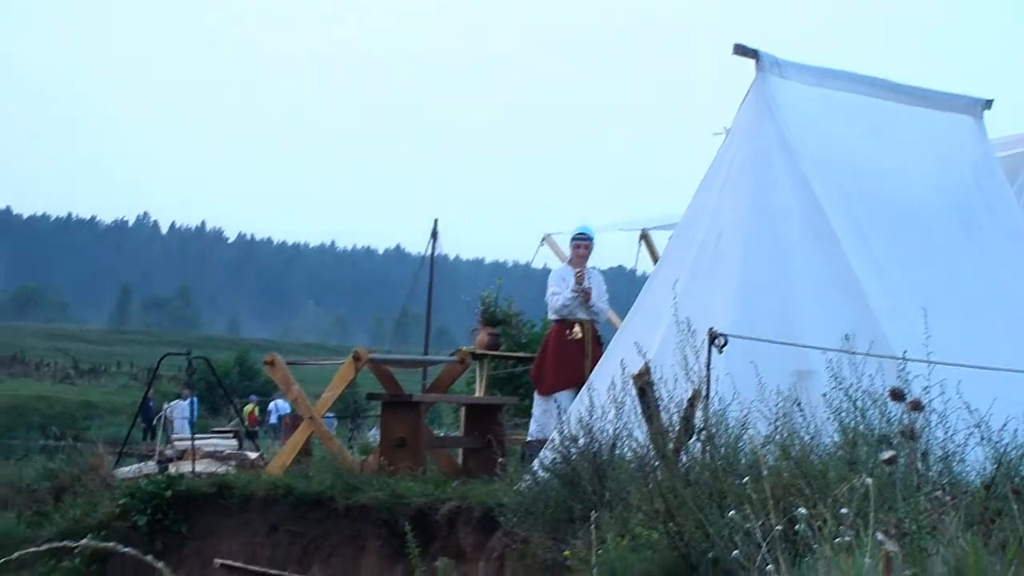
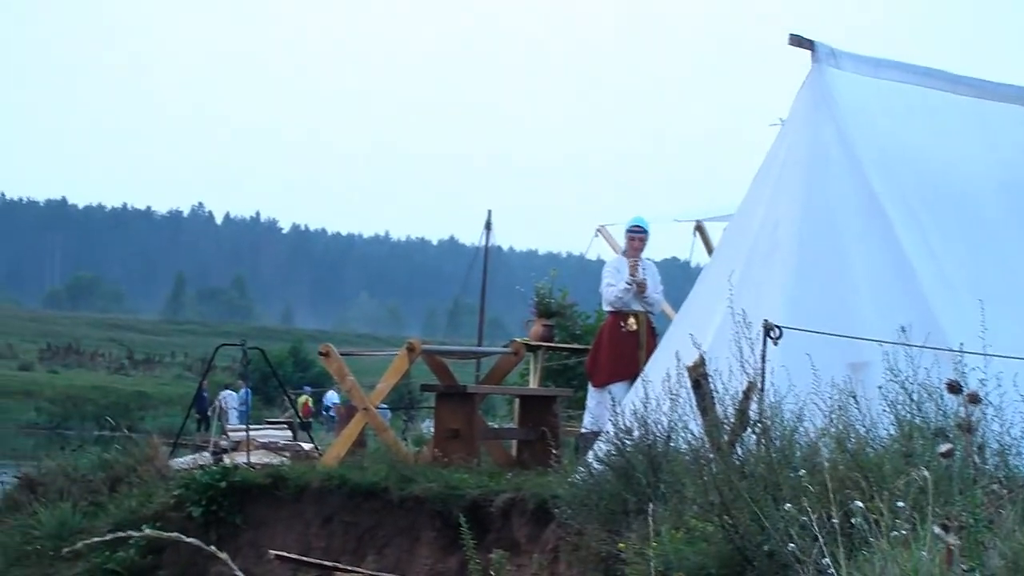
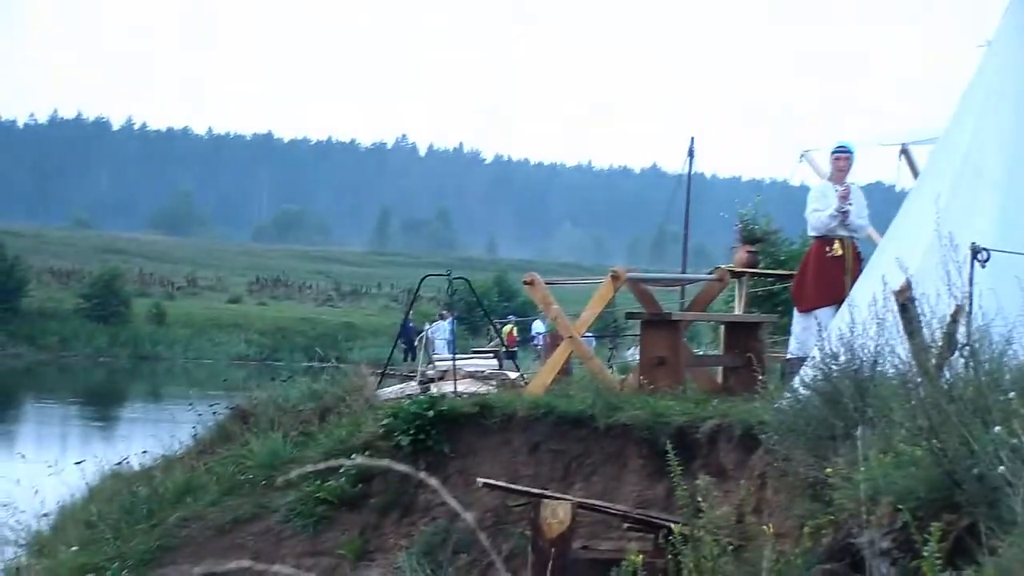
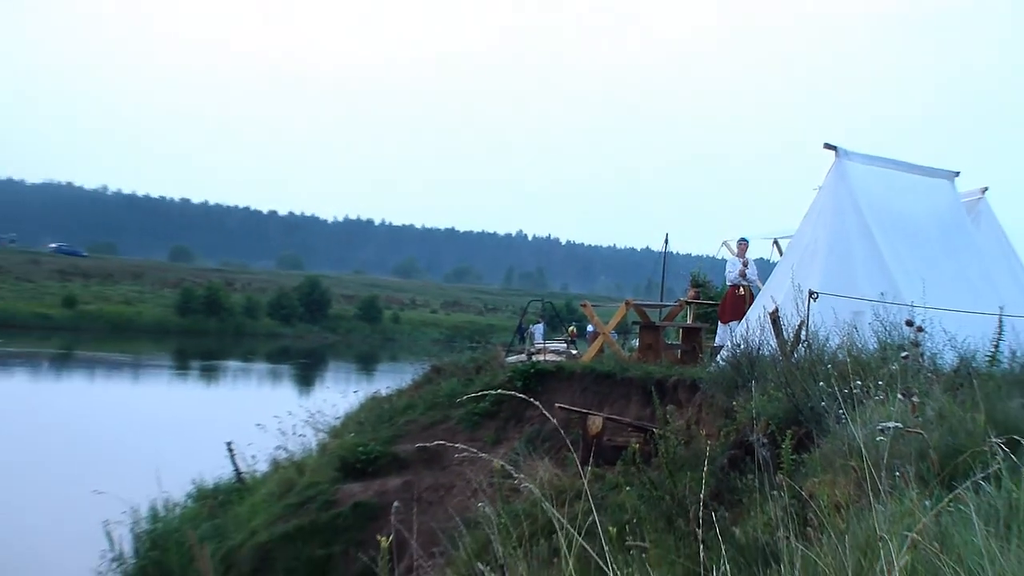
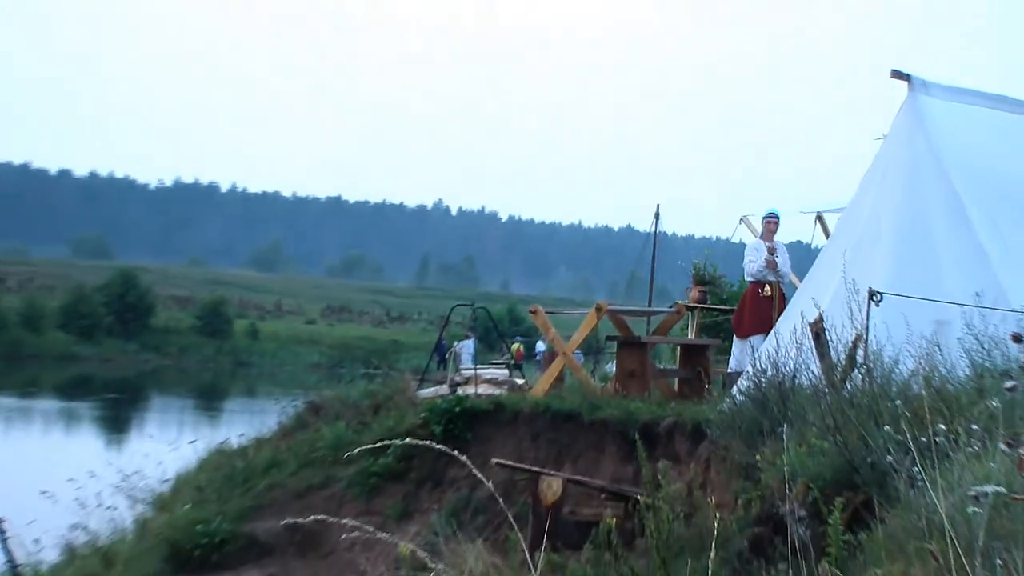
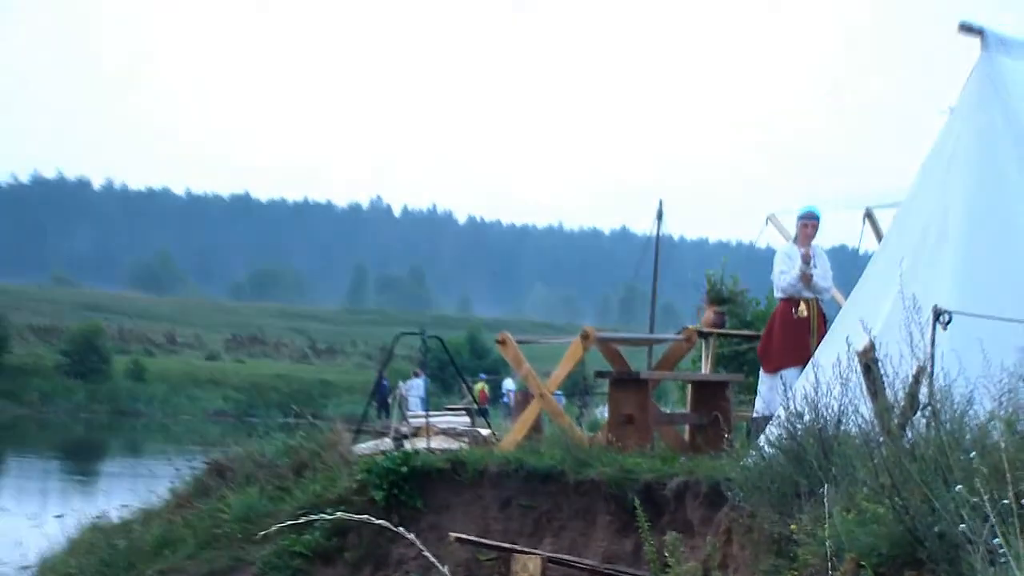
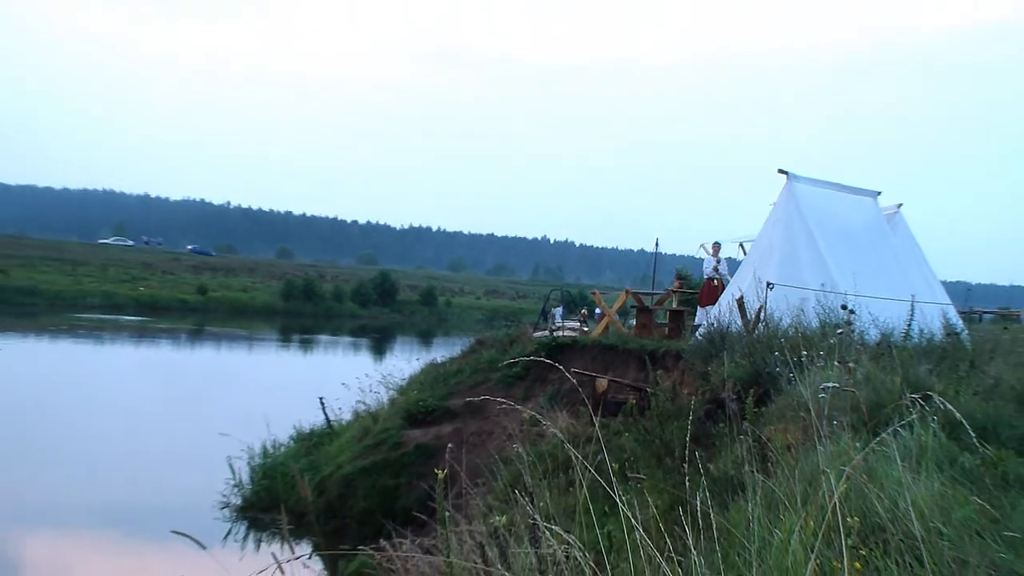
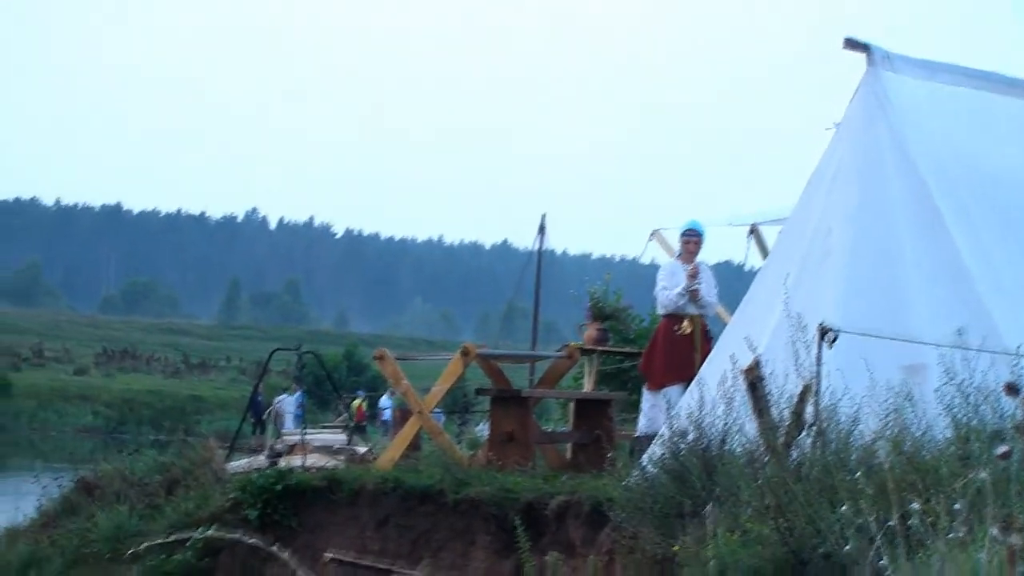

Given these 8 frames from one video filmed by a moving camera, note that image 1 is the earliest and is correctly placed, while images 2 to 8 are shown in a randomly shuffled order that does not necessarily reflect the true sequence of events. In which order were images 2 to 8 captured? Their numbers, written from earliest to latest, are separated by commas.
2, 8, 3, 6, 5, 4, 7
